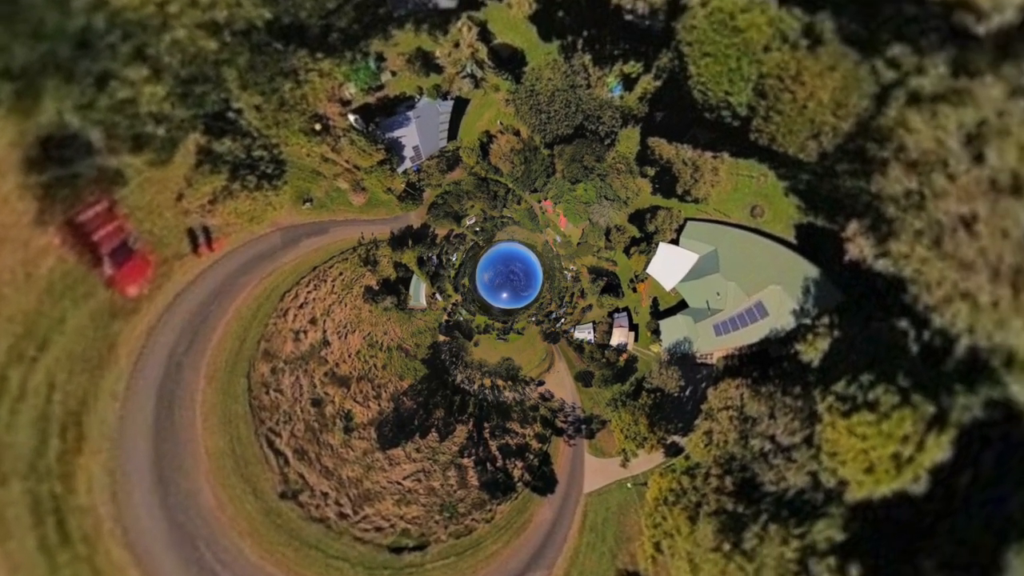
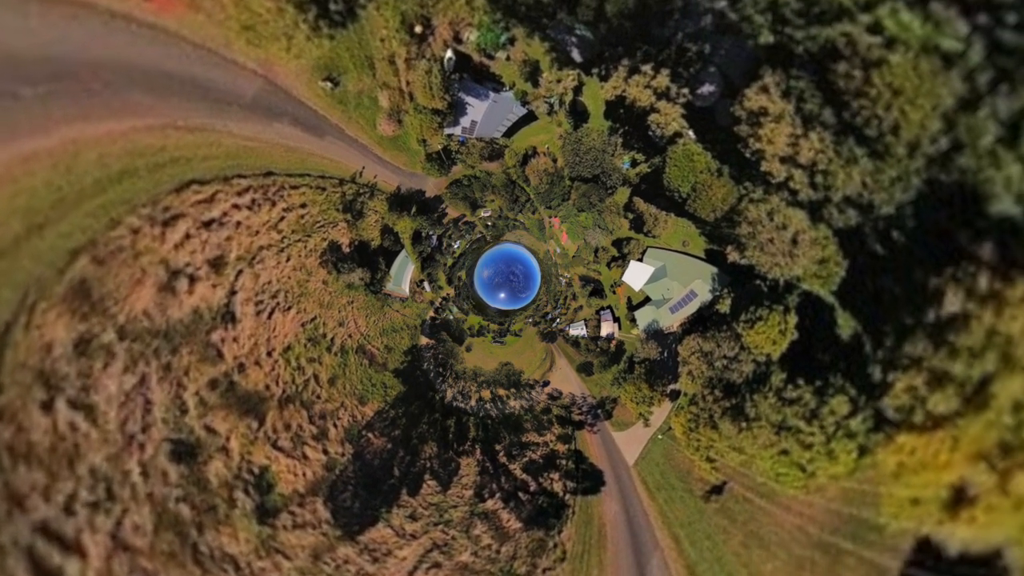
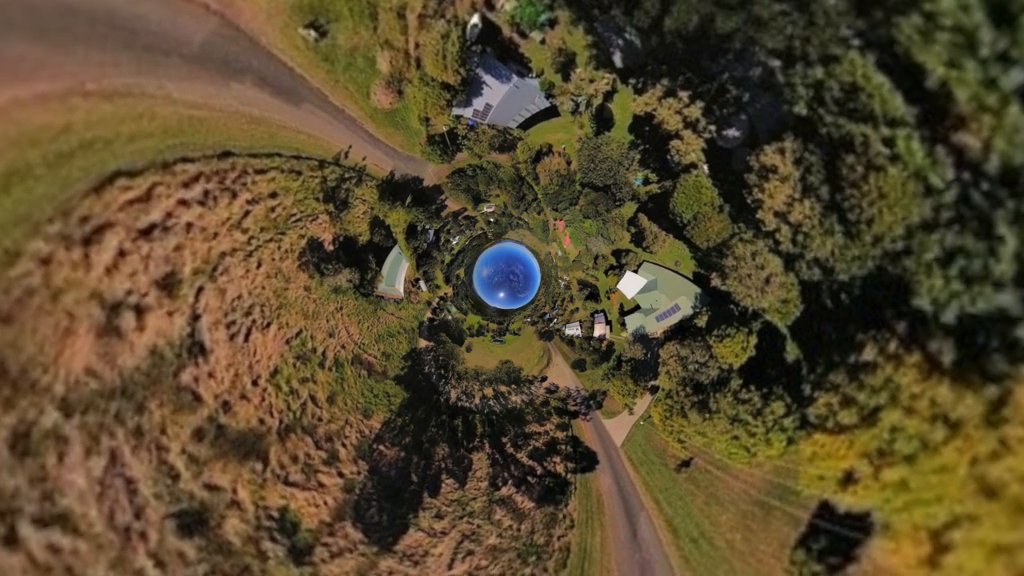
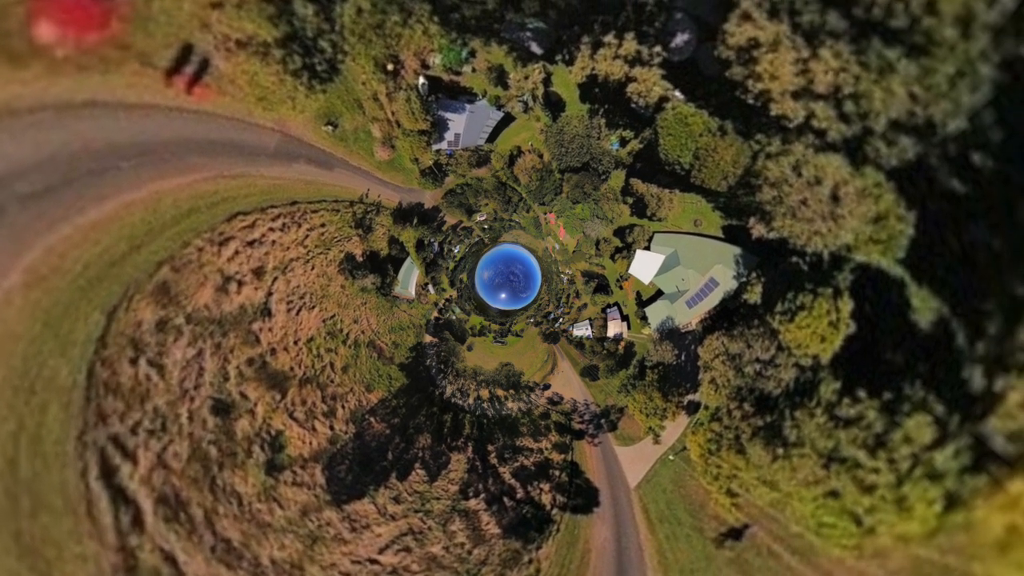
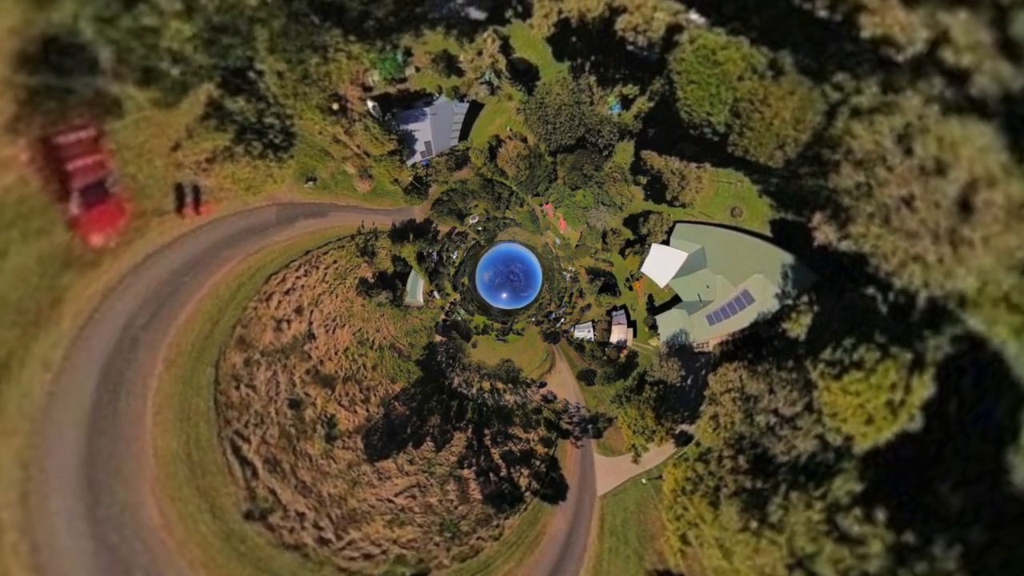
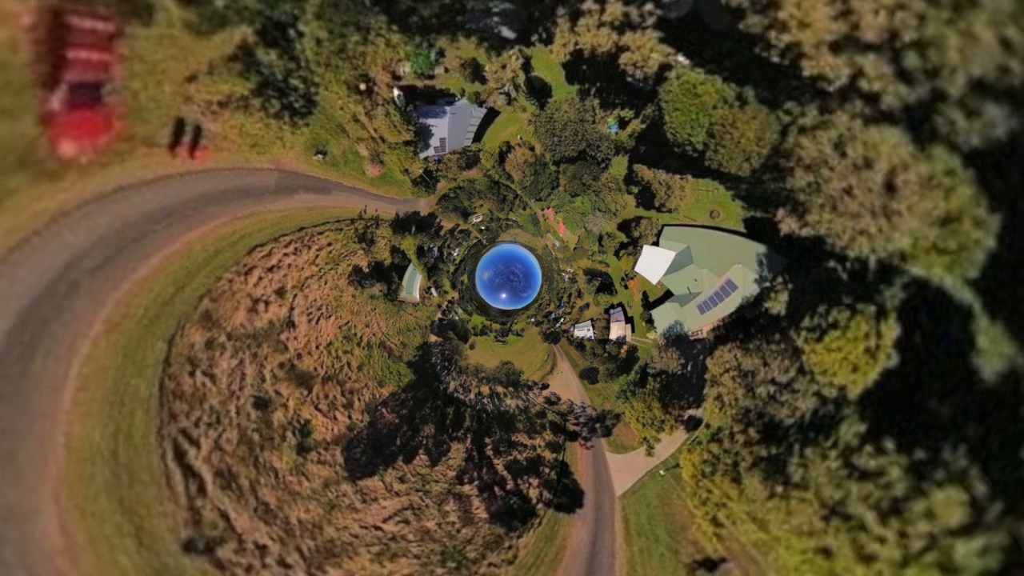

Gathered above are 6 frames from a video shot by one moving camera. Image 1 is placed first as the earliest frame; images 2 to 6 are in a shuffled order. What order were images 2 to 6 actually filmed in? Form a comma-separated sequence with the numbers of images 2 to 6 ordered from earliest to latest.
5, 6, 4, 2, 3
